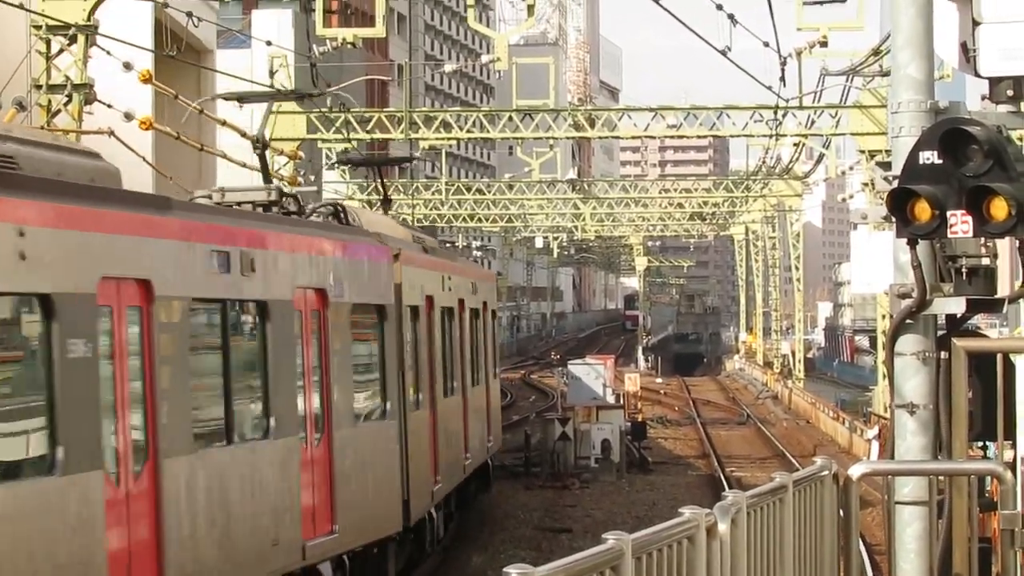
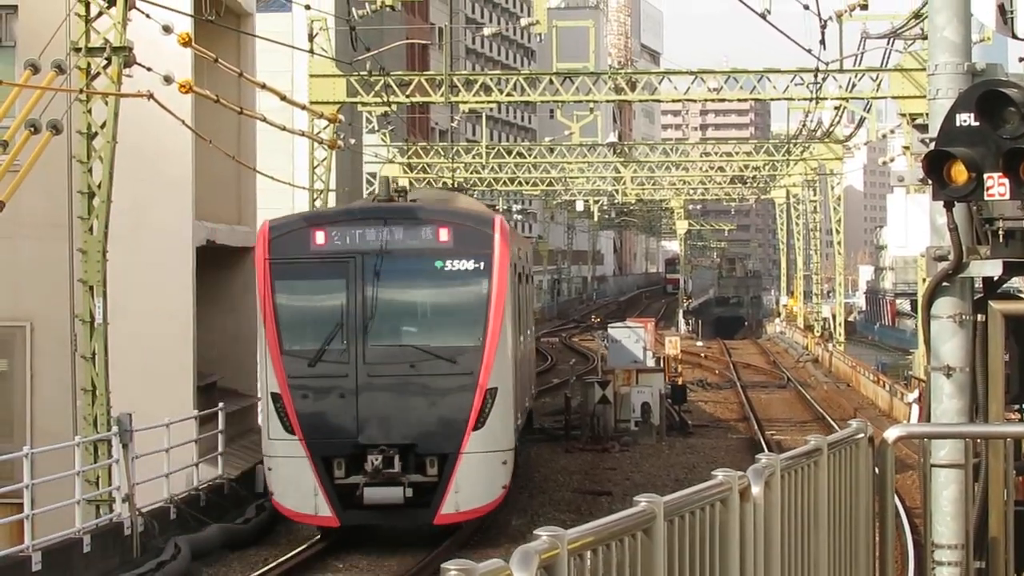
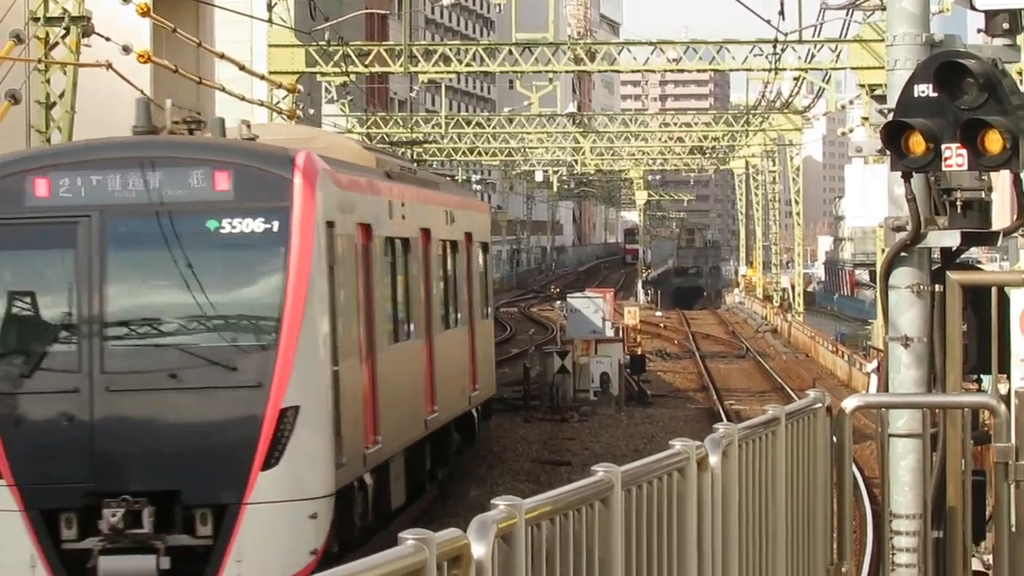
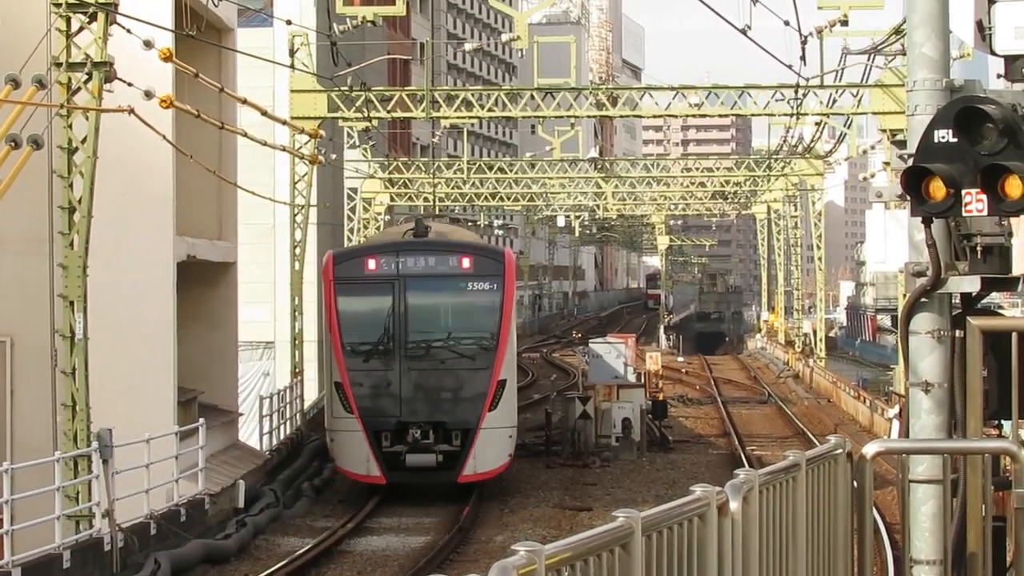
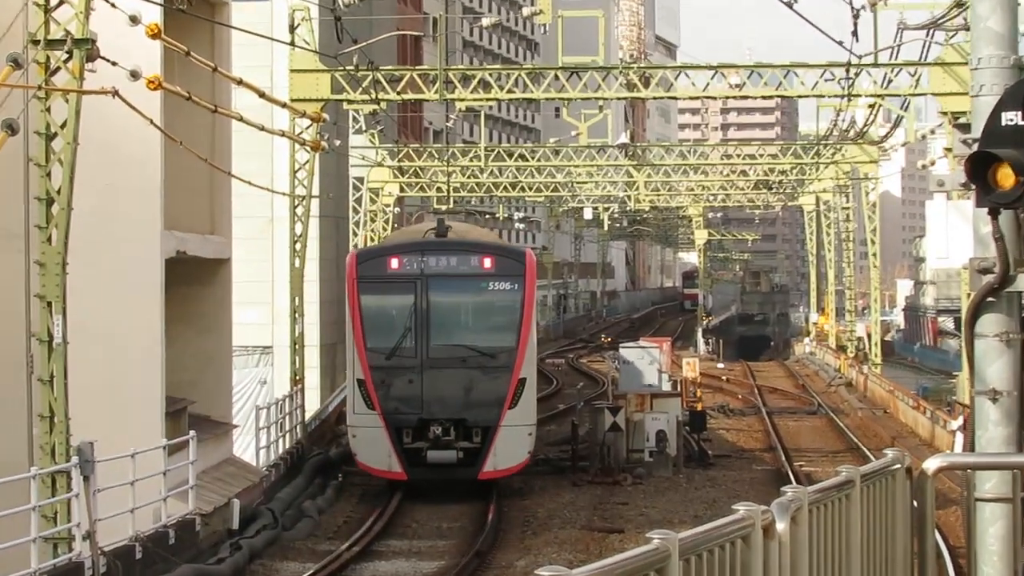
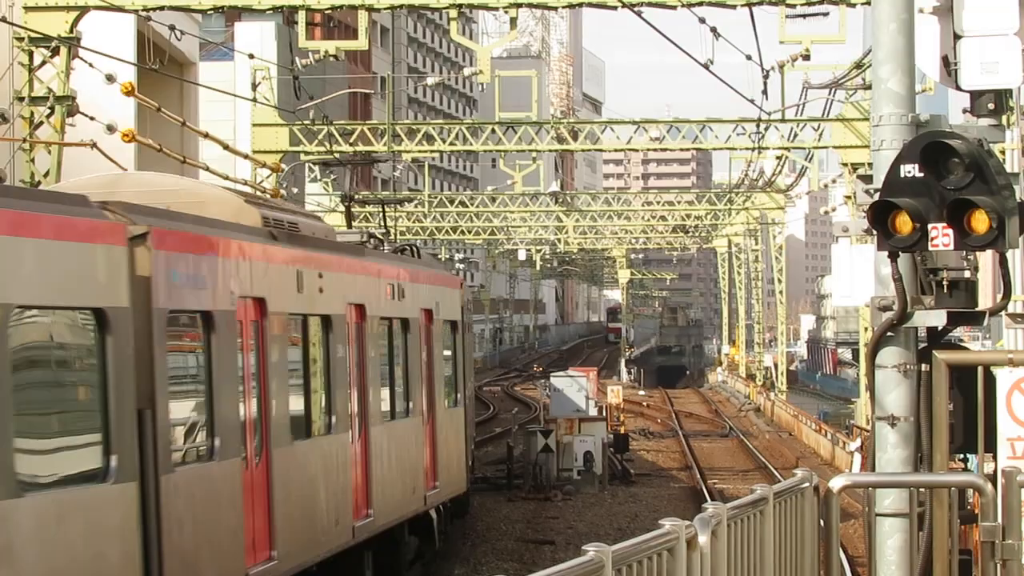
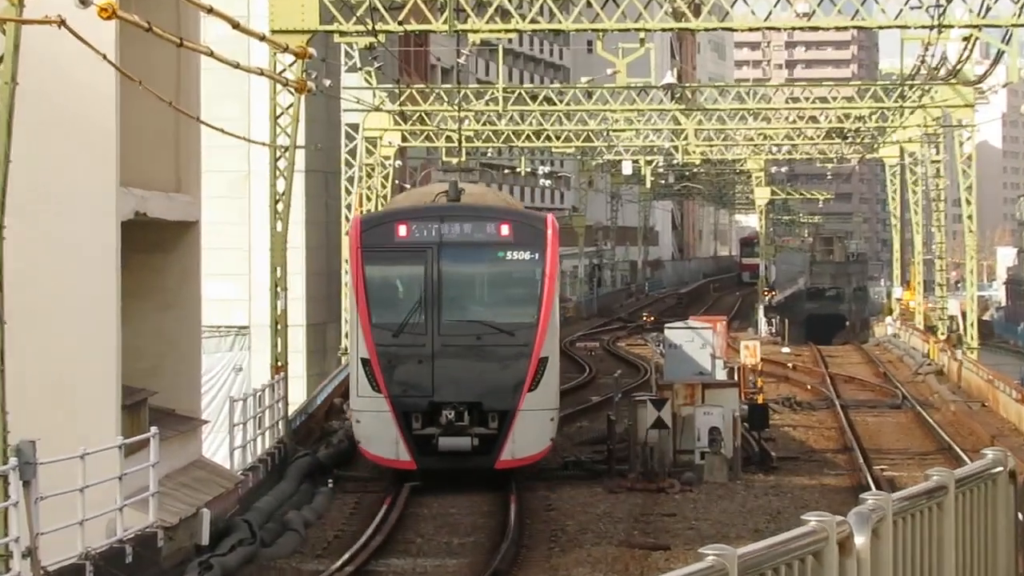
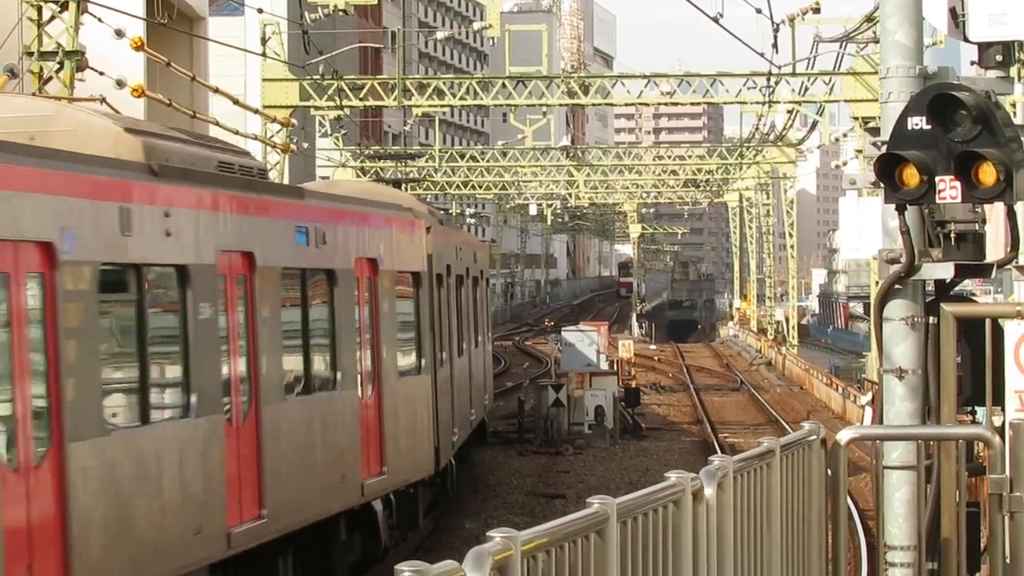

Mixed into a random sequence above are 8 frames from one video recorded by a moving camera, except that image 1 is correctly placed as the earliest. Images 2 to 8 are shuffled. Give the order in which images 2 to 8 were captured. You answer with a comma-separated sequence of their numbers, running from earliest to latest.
6, 8, 3, 2, 4, 5, 7
